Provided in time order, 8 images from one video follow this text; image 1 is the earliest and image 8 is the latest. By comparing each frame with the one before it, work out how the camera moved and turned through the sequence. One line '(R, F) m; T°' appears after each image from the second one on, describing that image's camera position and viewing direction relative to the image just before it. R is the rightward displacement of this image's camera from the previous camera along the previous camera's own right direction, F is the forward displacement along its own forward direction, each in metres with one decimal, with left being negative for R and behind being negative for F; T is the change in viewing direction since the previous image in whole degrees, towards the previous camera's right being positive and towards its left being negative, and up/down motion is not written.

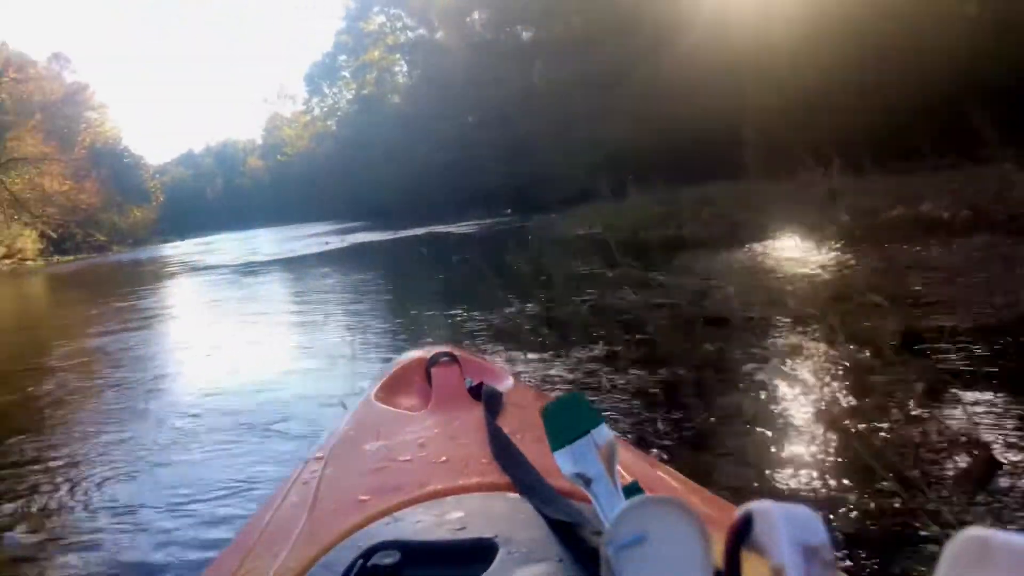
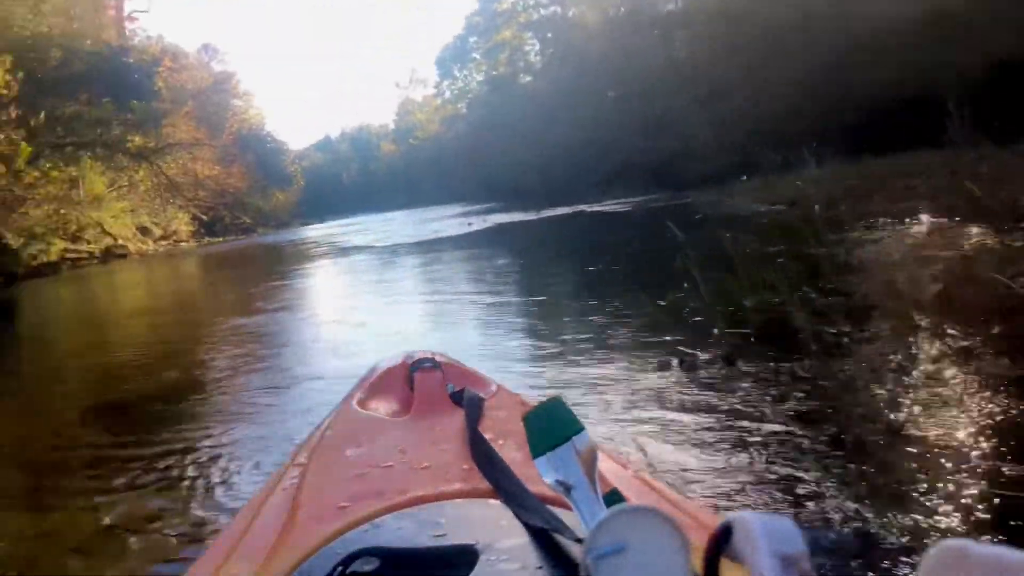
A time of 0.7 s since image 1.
(-0.1, +0.2) m; -8°
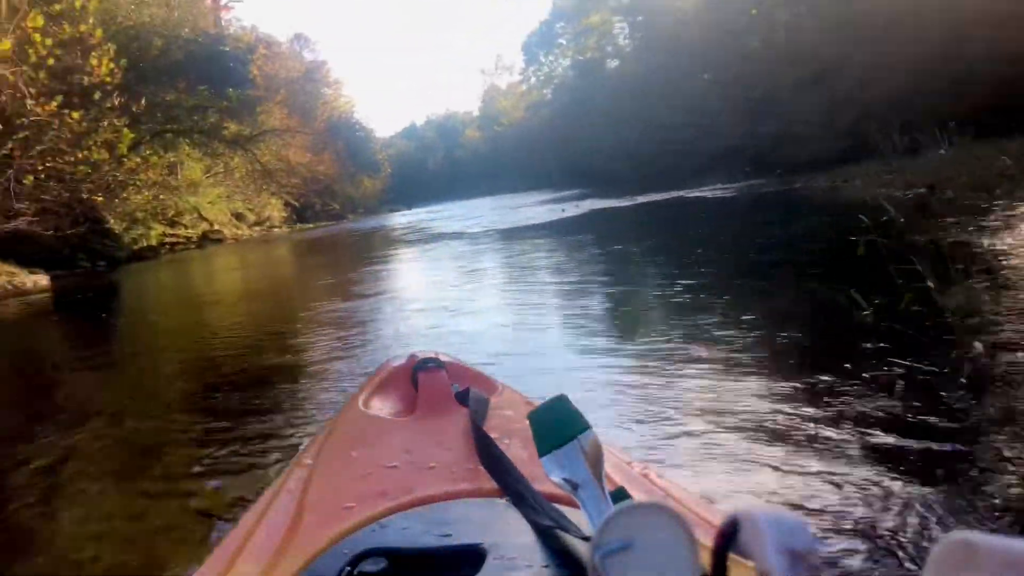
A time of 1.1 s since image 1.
(-0.1, +0.1) m; -6°
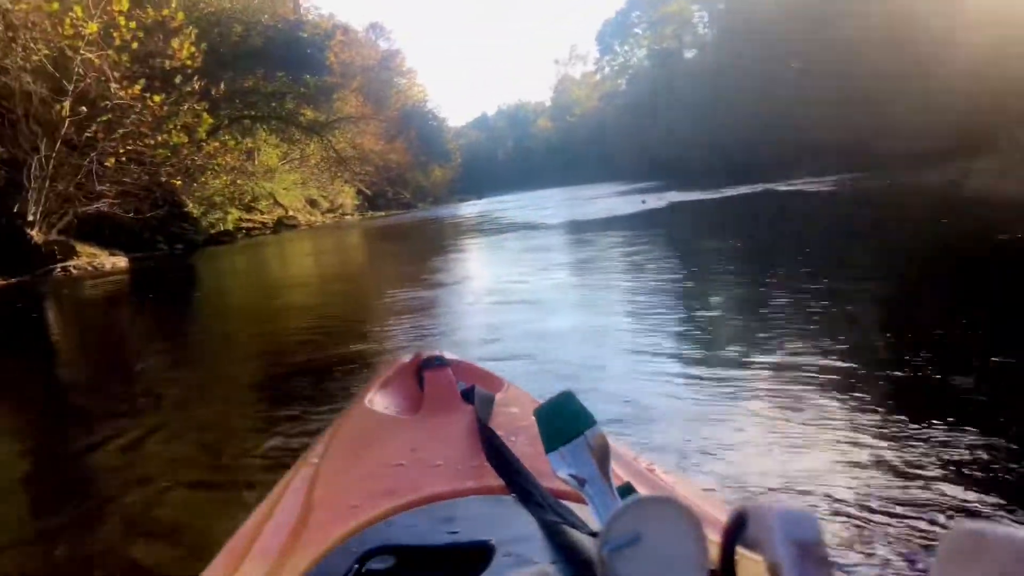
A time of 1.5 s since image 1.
(0.0, +0.1) m; -5°
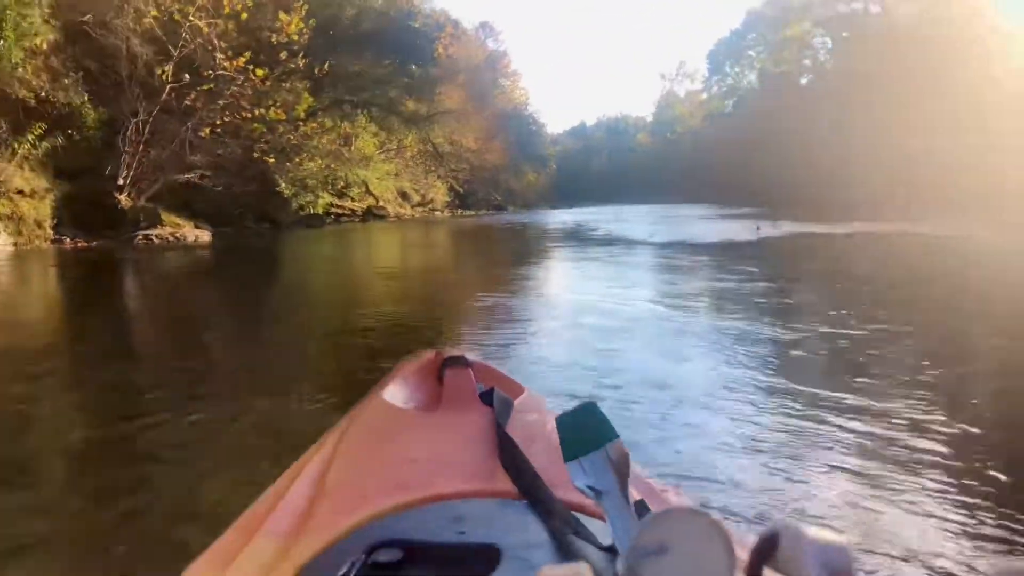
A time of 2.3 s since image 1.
(-0.1, +0.3) m; -5°
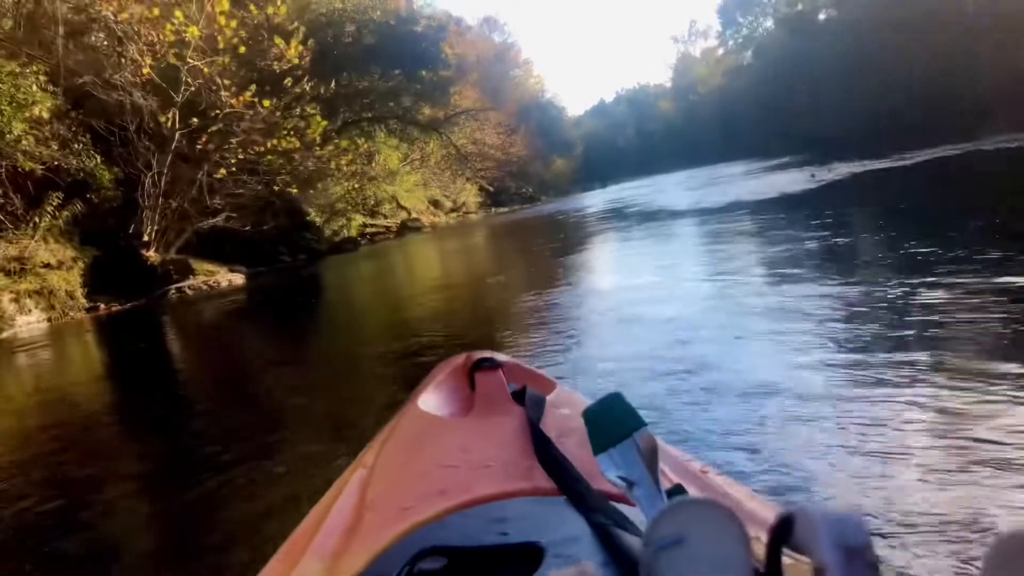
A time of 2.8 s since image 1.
(0.0, +0.2) m; -3°
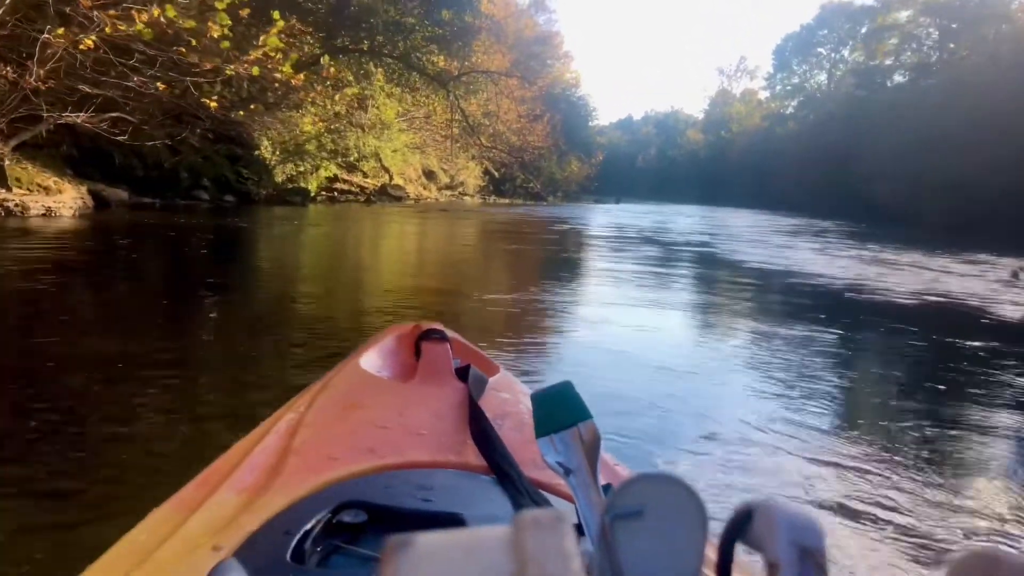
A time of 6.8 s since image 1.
(0.0, +1.3) m; +1°
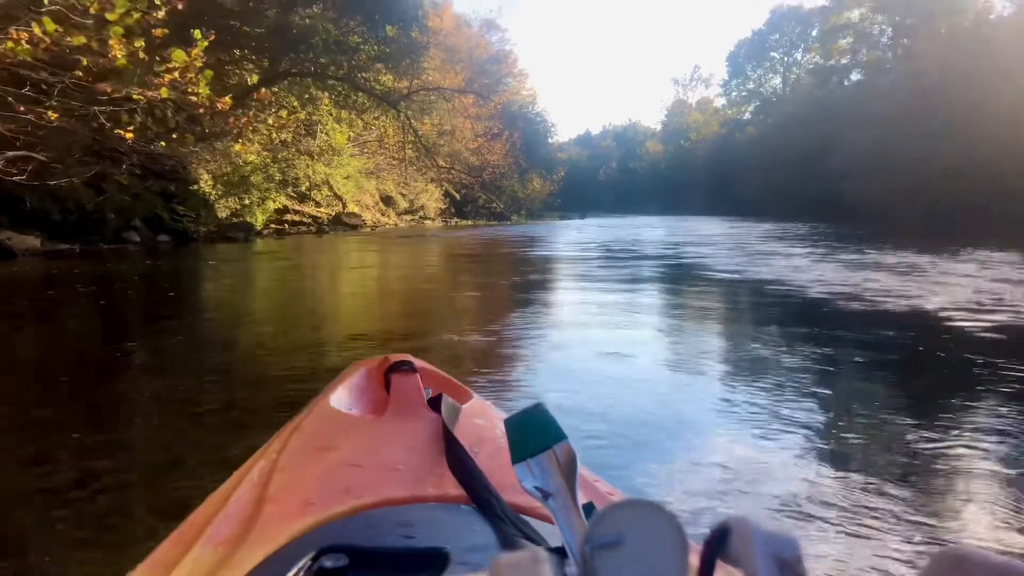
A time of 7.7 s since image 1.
(0.0, +0.3) m; +2°
